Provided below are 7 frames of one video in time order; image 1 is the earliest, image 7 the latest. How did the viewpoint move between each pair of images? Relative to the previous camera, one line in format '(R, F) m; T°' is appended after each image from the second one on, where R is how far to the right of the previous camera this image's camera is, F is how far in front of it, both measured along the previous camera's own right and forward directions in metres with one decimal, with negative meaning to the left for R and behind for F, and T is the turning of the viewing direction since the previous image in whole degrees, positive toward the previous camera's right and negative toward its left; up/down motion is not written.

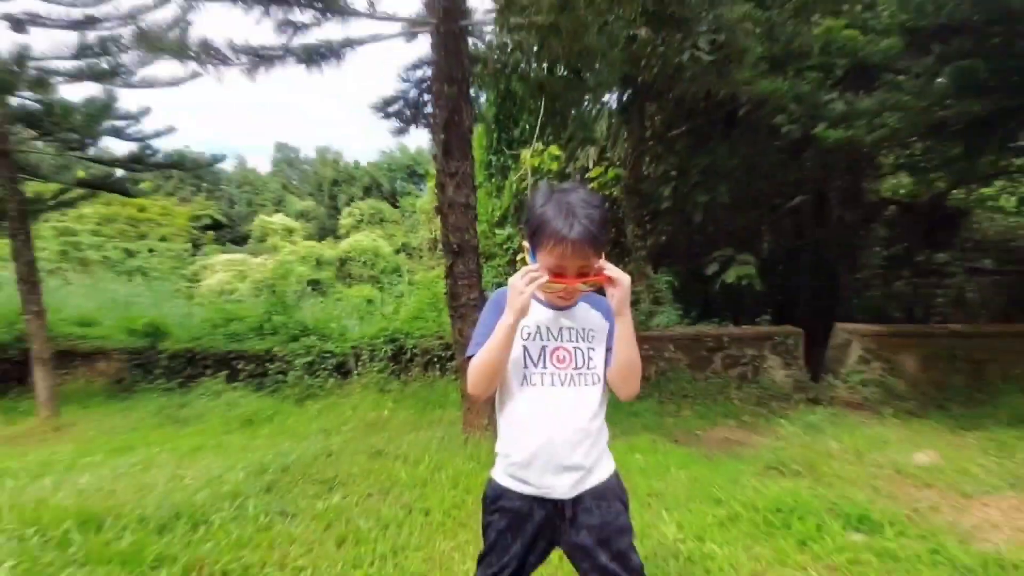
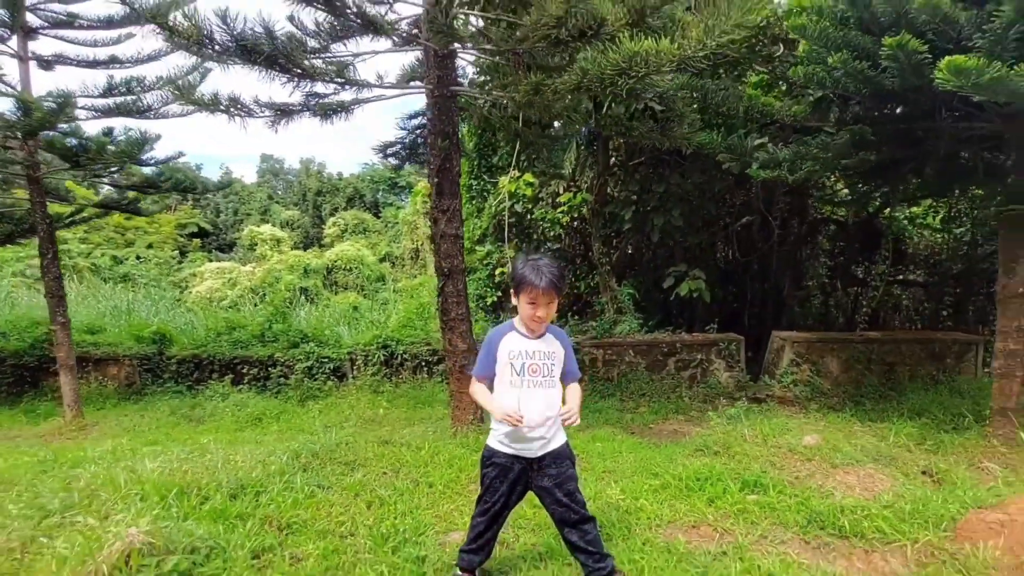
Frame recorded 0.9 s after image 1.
(0.0, -0.8) m; +2°
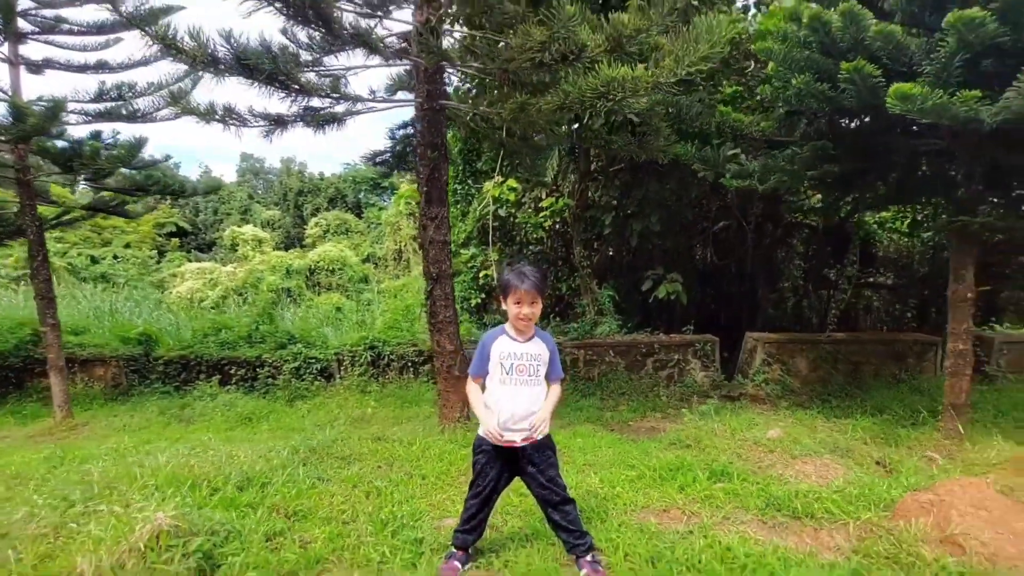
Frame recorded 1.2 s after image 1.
(0.0, -0.2) m; +2°
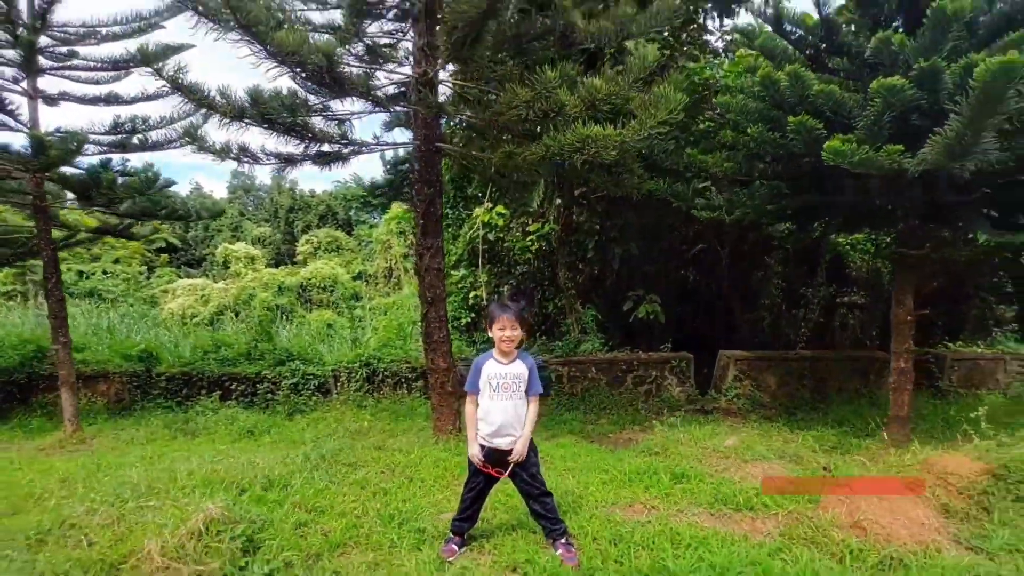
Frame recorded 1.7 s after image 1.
(0.0, -0.4) m; +1°
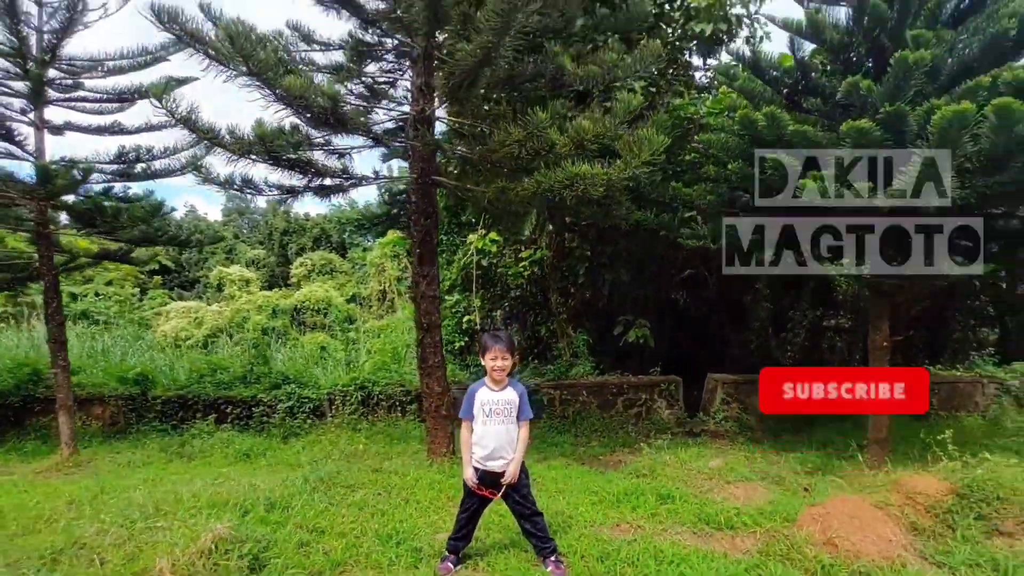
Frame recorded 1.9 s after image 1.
(0.0, -0.2) m; +1°
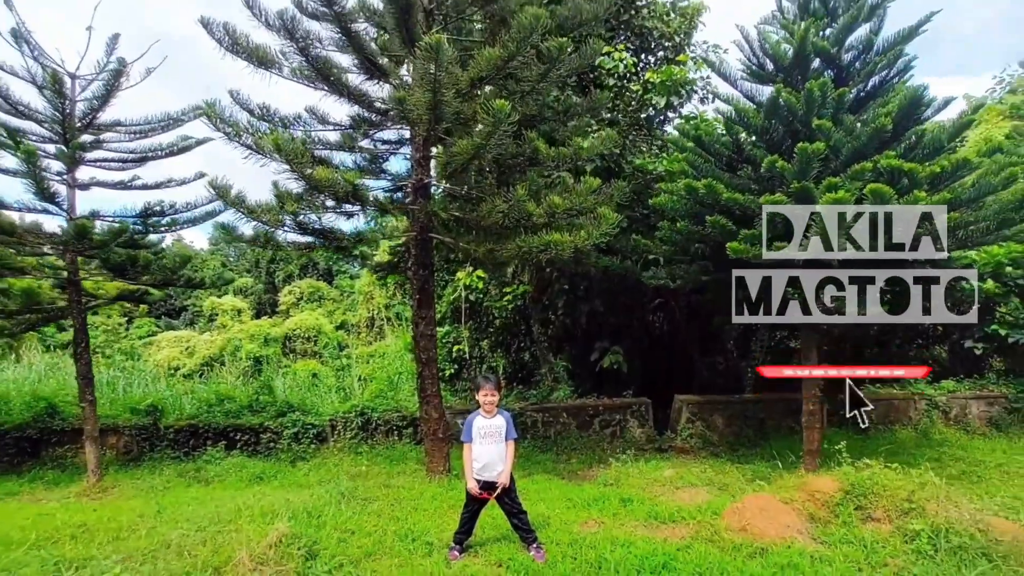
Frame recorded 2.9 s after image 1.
(0.0, -0.8) m; +2°
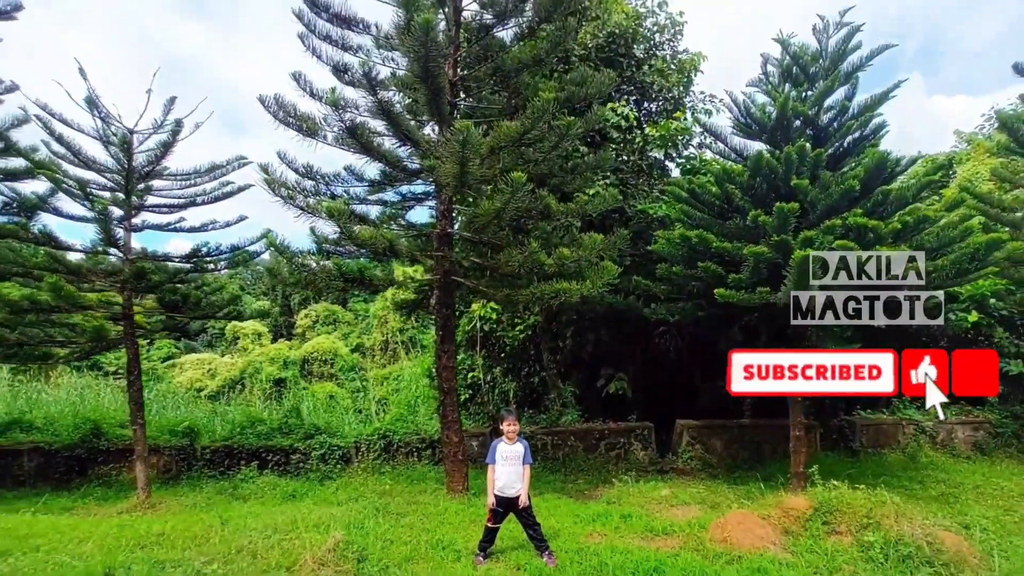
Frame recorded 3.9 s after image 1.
(-0.1, -0.7) m; -1°
